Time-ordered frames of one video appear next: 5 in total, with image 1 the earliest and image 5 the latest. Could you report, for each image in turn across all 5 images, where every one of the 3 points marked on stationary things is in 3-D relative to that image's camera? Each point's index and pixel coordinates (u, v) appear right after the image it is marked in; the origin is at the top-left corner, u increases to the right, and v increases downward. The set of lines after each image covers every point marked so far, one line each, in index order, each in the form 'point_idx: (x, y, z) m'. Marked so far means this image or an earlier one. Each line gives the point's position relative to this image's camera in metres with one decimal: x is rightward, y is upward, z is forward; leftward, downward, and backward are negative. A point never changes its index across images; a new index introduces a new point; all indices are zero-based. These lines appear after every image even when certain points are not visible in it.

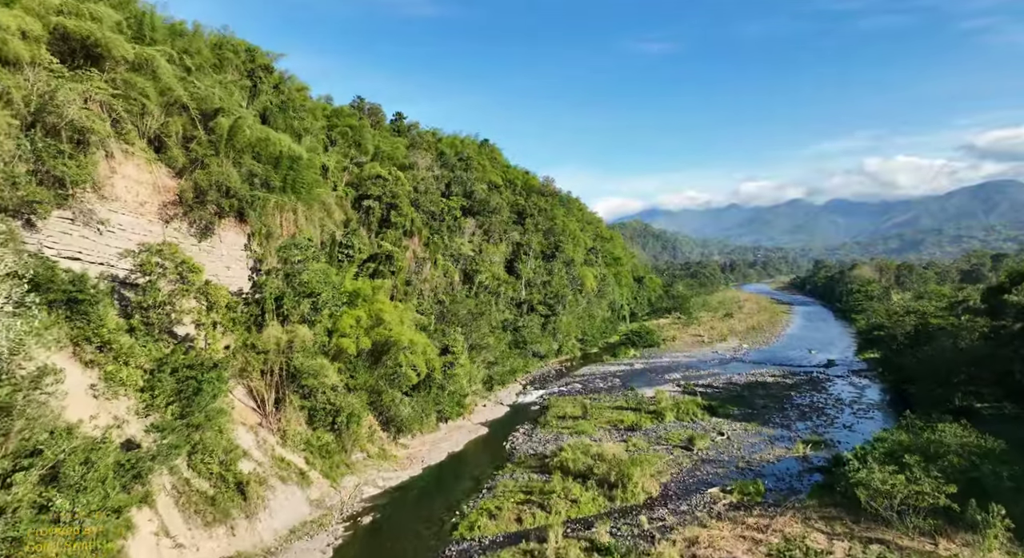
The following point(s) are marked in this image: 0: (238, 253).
0: (-8.5, +0.8, +18.7) m
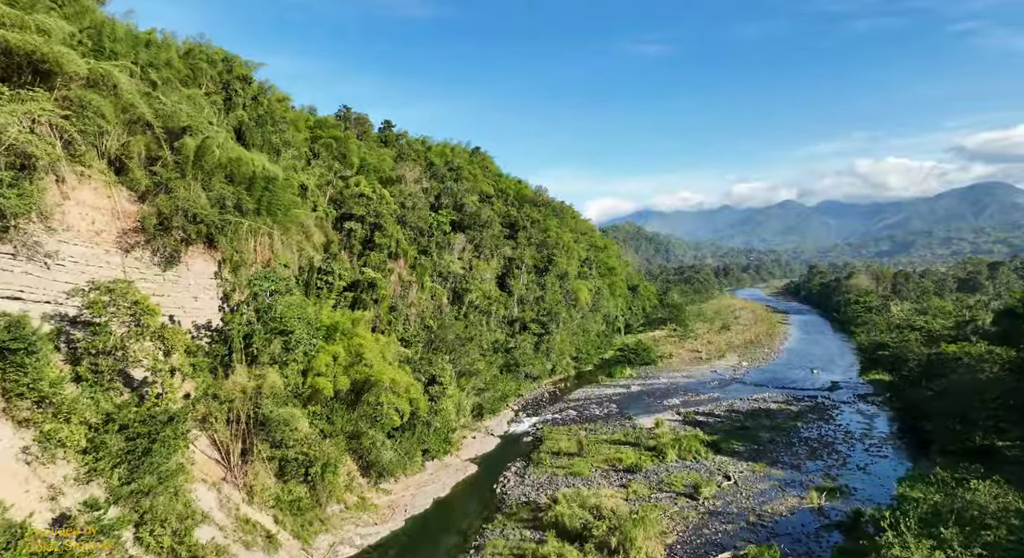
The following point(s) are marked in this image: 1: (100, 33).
0: (-8.8, -0.1, +17.3) m
1: (-11.5, +6.9, +16.8) m
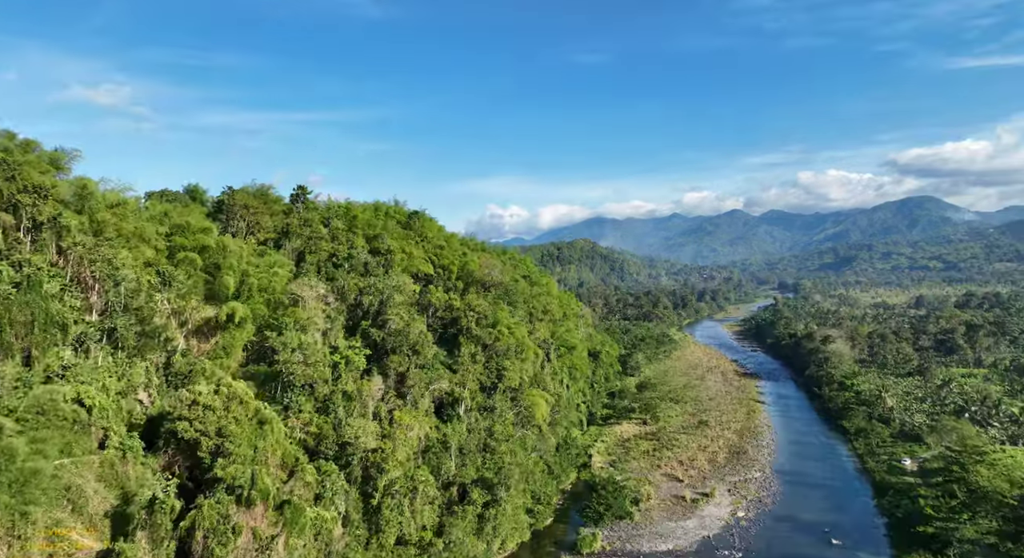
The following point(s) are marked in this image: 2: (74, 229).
0: (-10.2, -6.0, +8.8) m
1: (-12.9, +1.0, +8.1) m
2: (-12.9, +1.5, +17.6) m
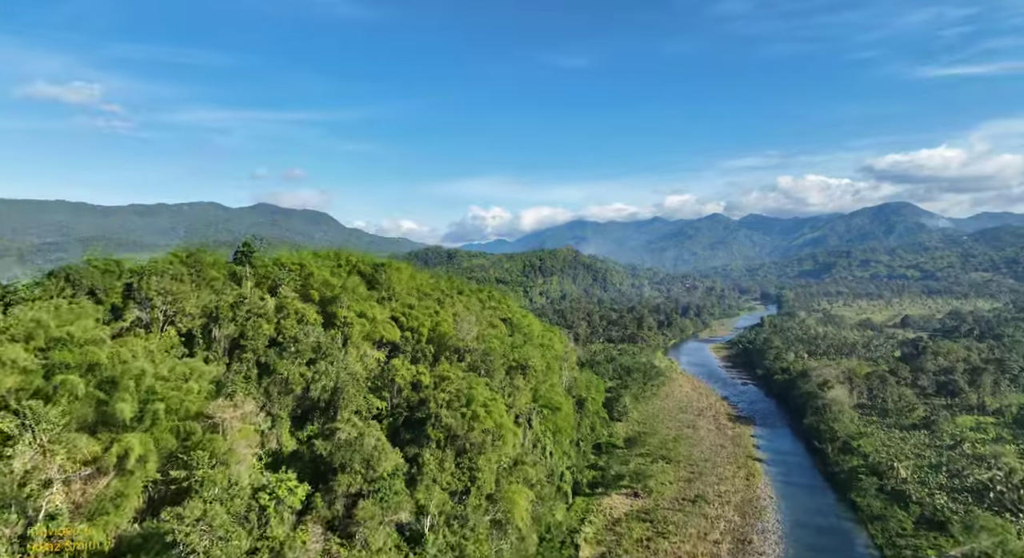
0: (-10.6, -9.7, +3.9) m
1: (-13.3, -2.7, +3.2) m
2: (-13.6, -2.2, +12.7) m
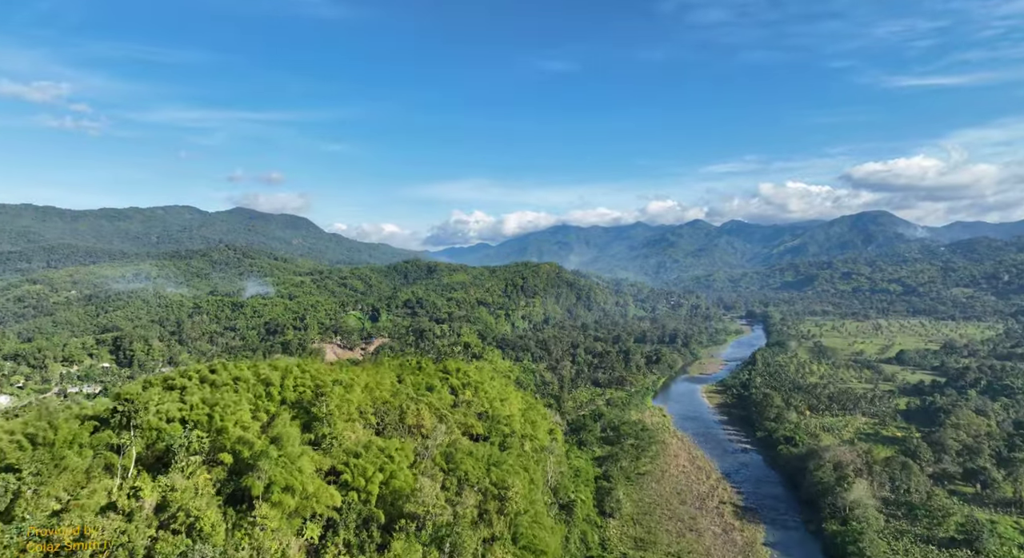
0: (-10.9, -16.2, -4.2) m
1: (-13.5, -9.2, -5.0) m
2: (-14.1, -8.7, +4.6) m
